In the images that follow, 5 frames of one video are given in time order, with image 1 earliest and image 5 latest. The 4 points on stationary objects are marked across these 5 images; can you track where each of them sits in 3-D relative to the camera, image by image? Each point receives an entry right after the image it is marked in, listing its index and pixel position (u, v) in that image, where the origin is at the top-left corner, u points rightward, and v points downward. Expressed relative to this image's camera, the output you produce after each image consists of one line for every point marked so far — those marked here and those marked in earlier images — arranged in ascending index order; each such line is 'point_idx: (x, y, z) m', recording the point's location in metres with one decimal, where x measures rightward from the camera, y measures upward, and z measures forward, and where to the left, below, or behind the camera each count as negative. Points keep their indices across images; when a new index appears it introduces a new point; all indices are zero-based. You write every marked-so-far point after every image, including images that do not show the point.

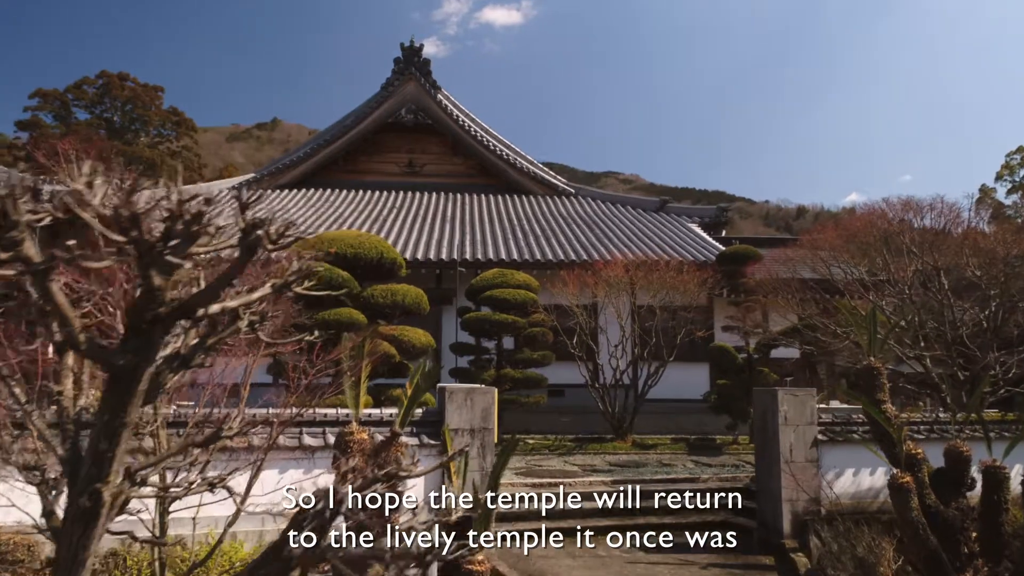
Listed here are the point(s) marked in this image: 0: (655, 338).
0: (+2.3, -0.8, +10.5) m
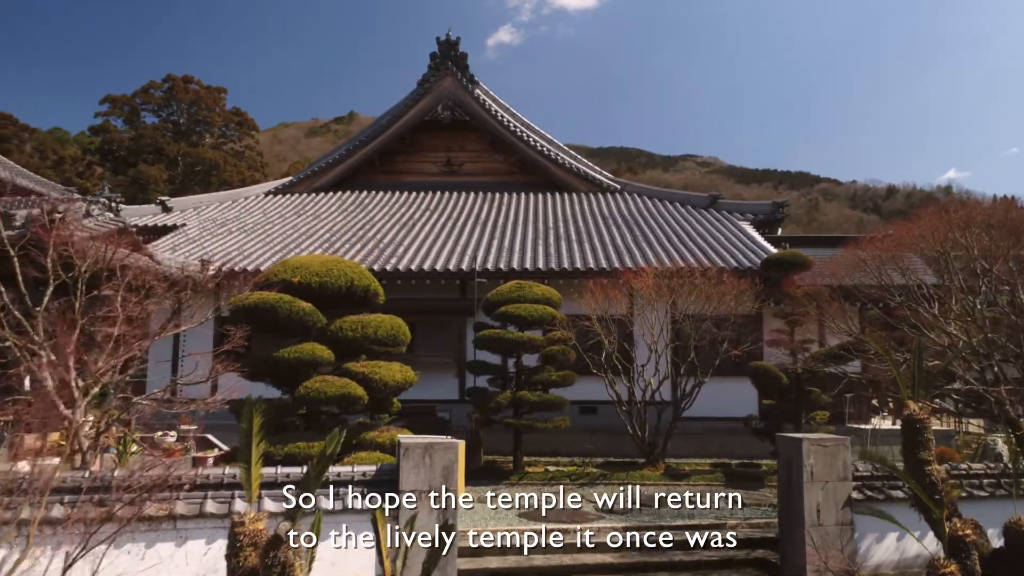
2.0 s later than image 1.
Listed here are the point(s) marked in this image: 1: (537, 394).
0: (+2.6, -1.0, +9.6) m
1: (+0.3, -1.5, +8.9) m
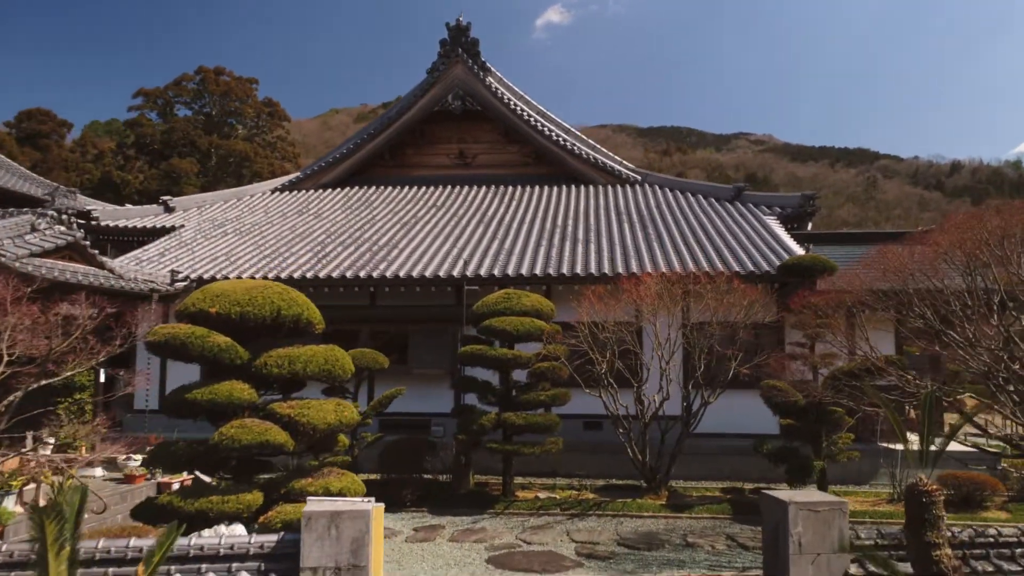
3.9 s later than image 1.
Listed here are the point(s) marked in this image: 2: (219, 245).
0: (+2.4, -1.1, +8.7) m
1: (+0.1, -1.6, +8.2) m
2: (-5.2, +0.8, +11.7) m
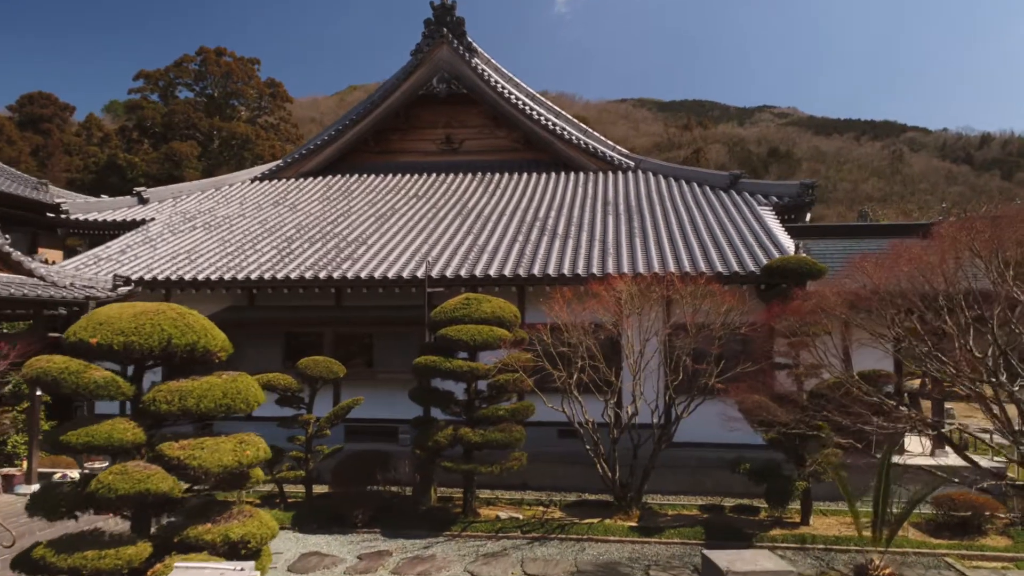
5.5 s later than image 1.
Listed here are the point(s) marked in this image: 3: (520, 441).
0: (+2.0, -1.1, +8.1) m
1: (-0.3, -1.7, +7.6) m
2: (-5.6, +0.8, +11.2) m
3: (+0.1, -1.8, +7.6) m
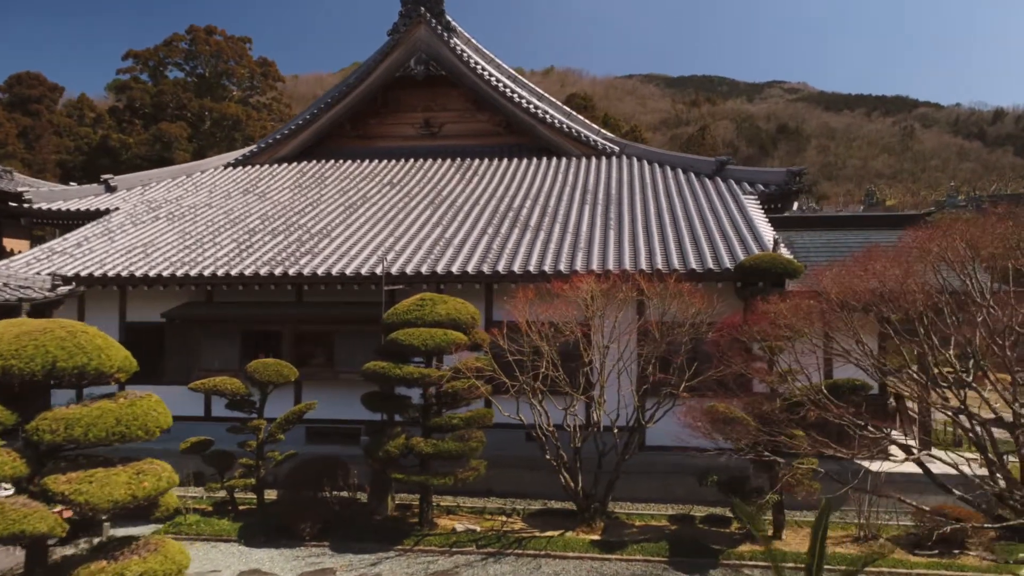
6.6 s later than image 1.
0: (+1.5, -1.1, +7.7) m
1: (-0.8, -1.7, +7.2) m
2: (-6.1, +0.9, +10.8) m
3: (-0.4, -1.8, +7.2) m
